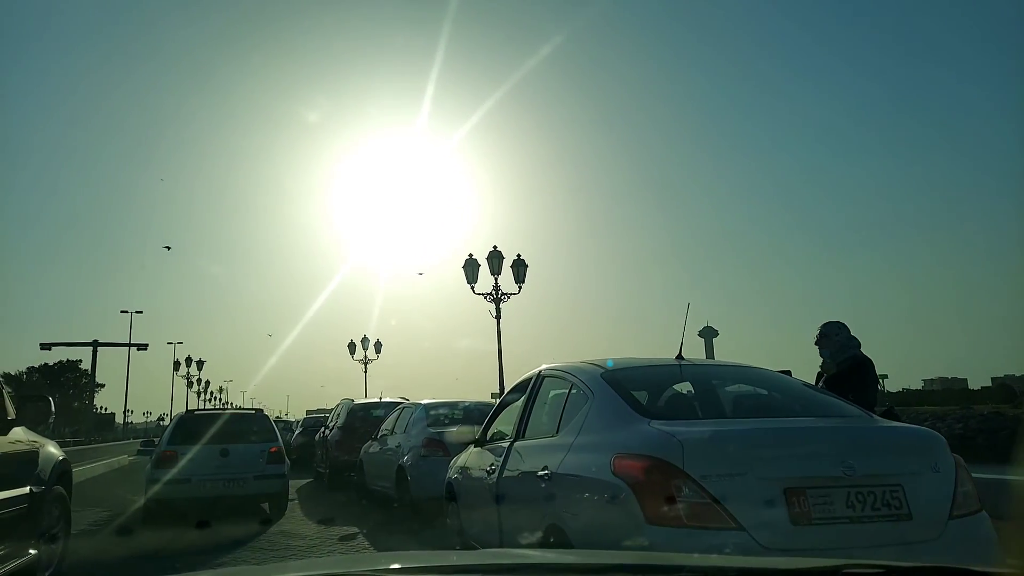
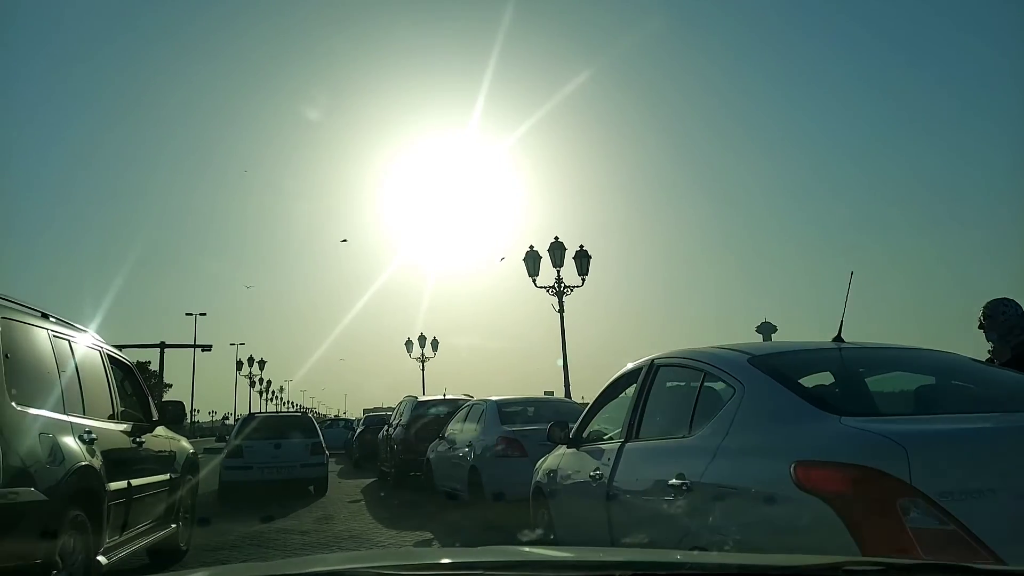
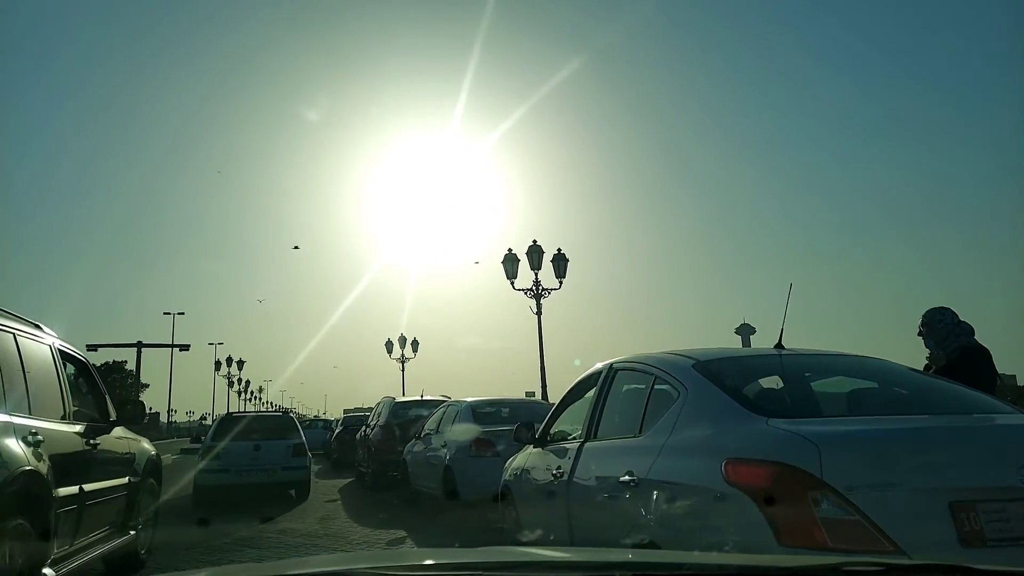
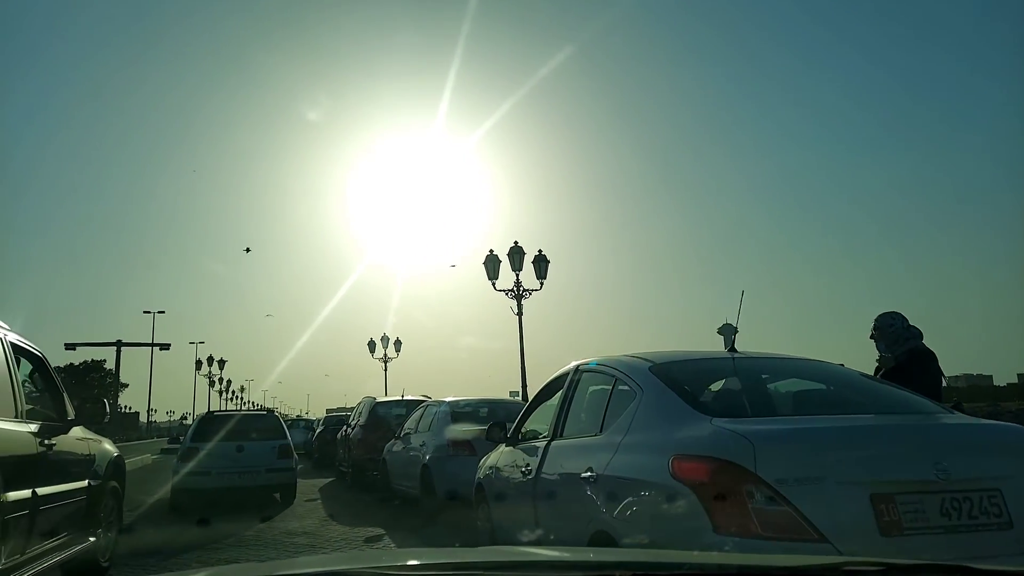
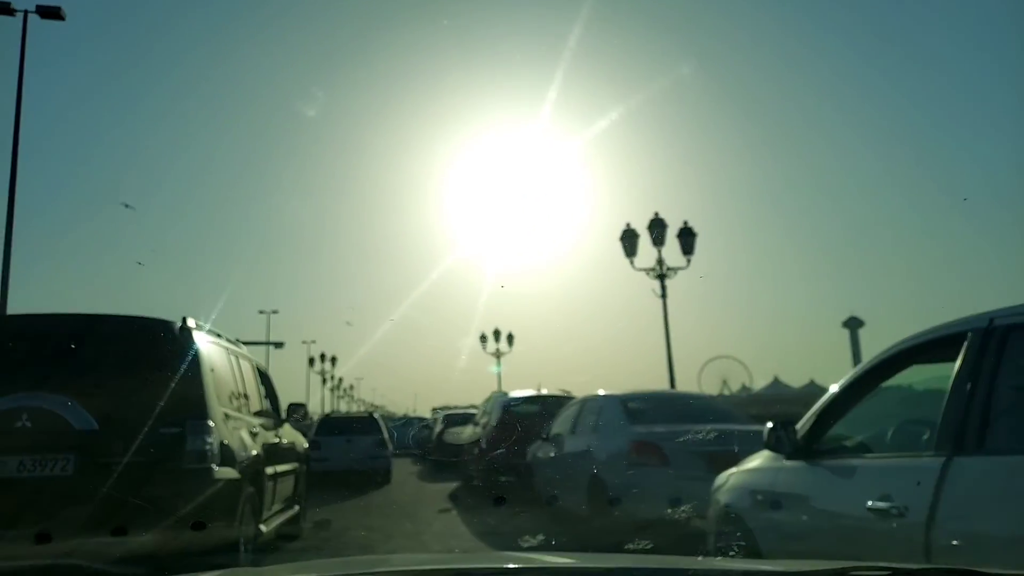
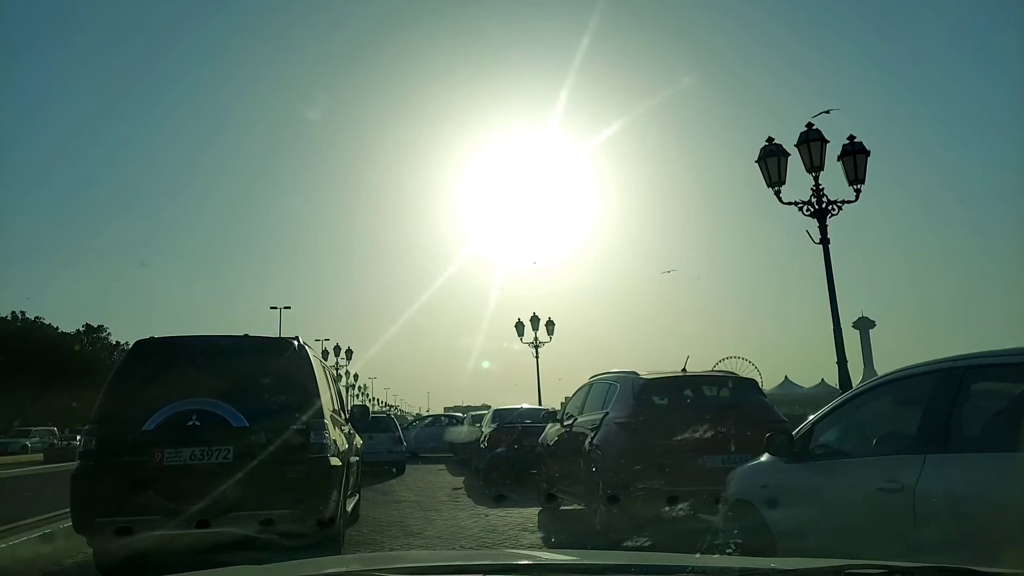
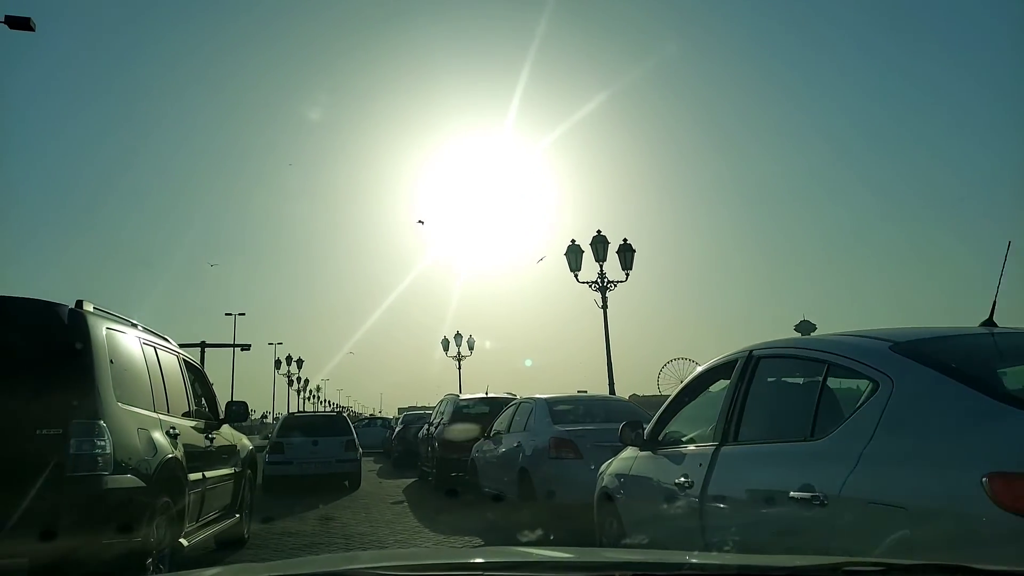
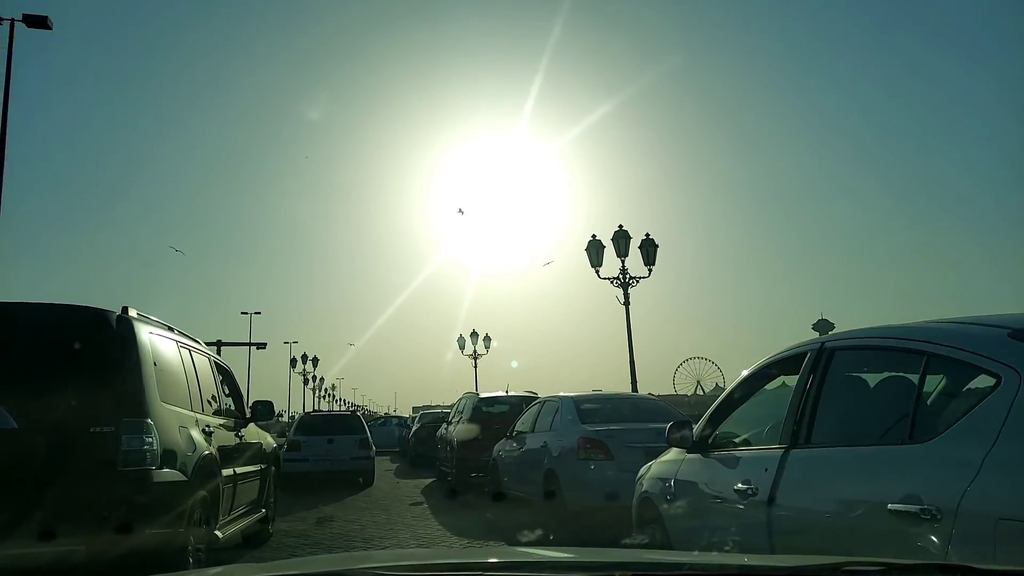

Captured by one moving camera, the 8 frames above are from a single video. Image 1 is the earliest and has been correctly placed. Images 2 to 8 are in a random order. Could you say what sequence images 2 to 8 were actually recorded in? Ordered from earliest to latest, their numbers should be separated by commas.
4, 3, 2, 7, 8, 5, 6
